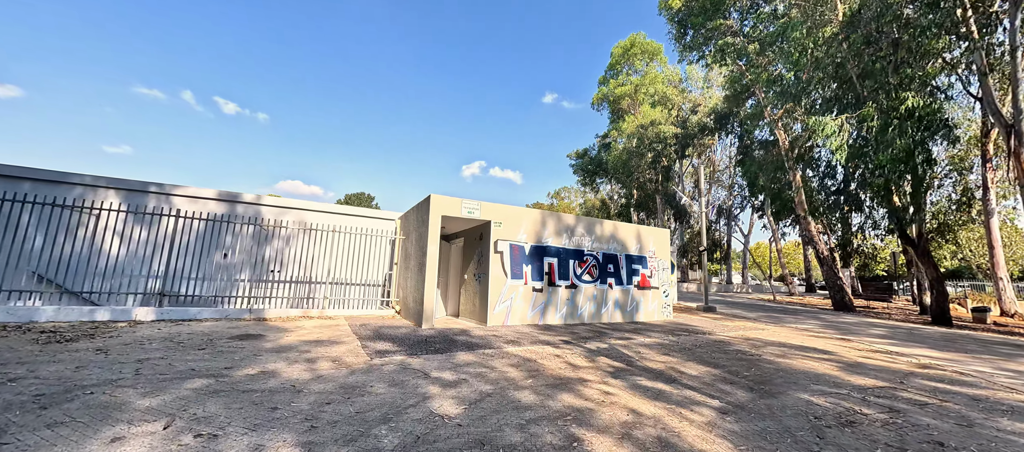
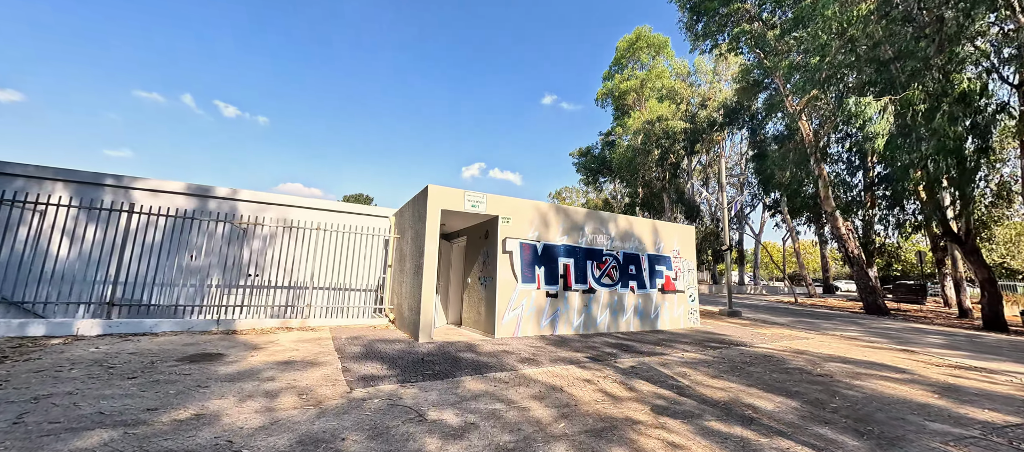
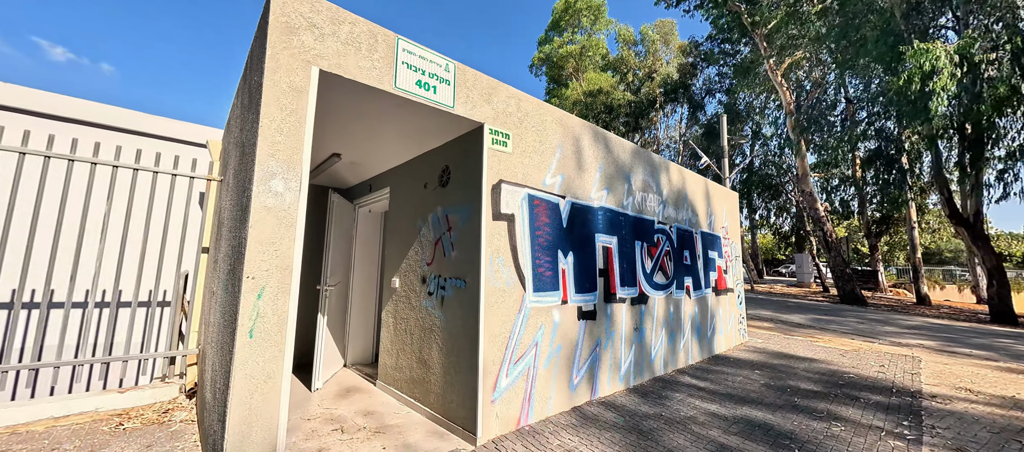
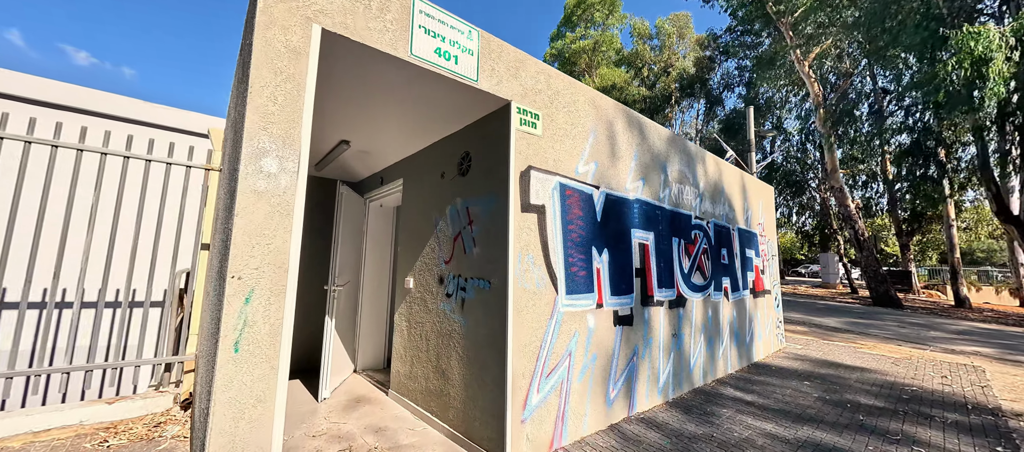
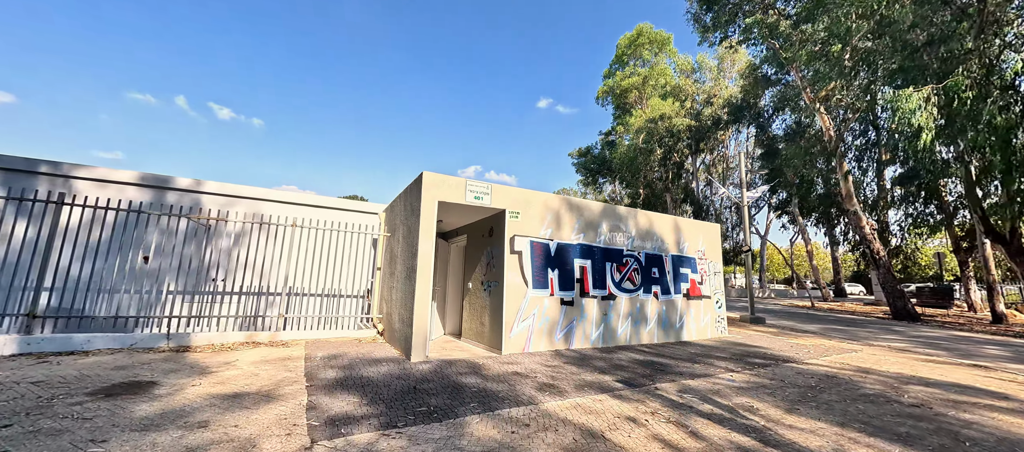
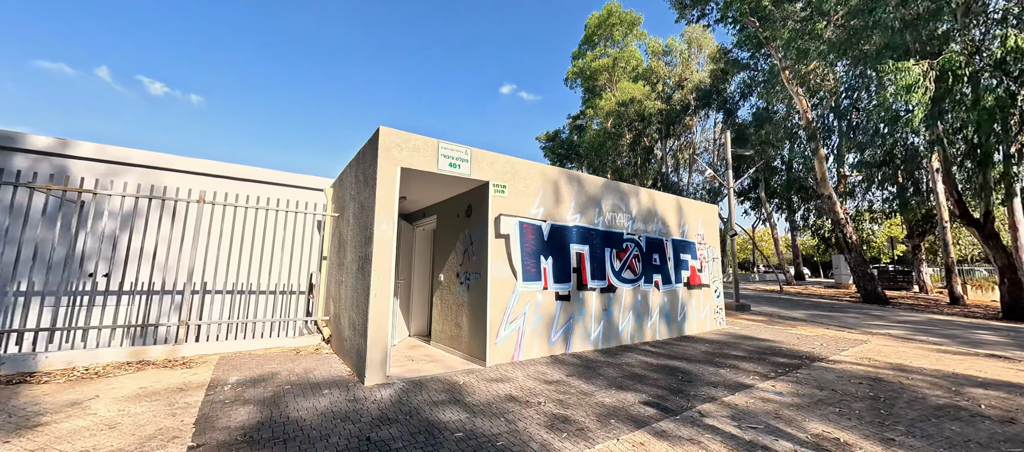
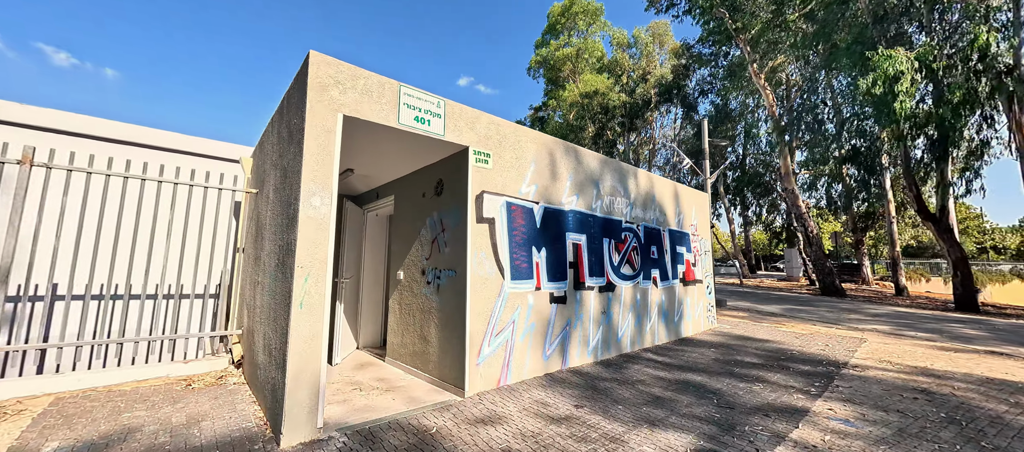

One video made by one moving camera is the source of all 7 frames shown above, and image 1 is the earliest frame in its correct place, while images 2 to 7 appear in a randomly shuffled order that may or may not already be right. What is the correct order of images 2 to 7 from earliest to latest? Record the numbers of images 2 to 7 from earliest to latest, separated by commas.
2, 5, 6, 7, 3, 4
